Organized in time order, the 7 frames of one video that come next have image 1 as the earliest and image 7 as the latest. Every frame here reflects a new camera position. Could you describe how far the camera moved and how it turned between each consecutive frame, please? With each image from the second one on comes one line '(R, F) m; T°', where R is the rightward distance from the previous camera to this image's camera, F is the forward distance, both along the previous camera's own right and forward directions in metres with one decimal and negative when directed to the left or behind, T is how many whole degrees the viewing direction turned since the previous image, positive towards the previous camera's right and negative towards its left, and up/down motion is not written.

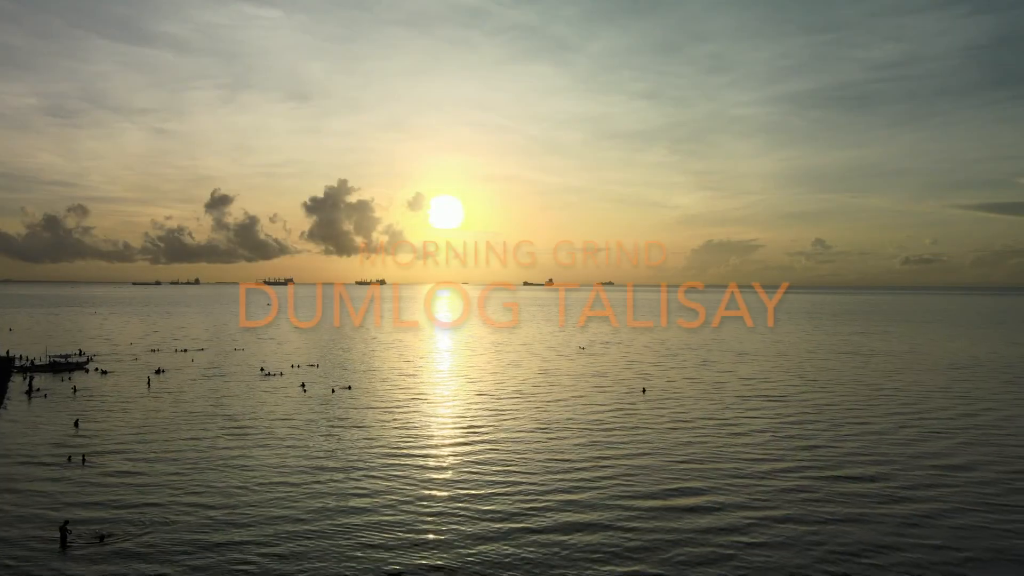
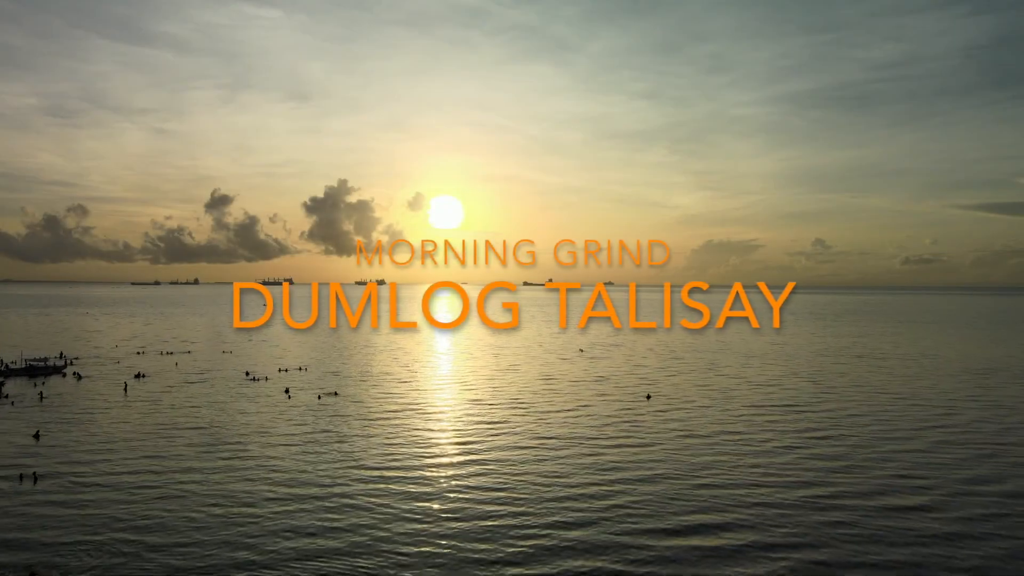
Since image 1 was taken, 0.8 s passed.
(+0.1, +3.0) m; 0°
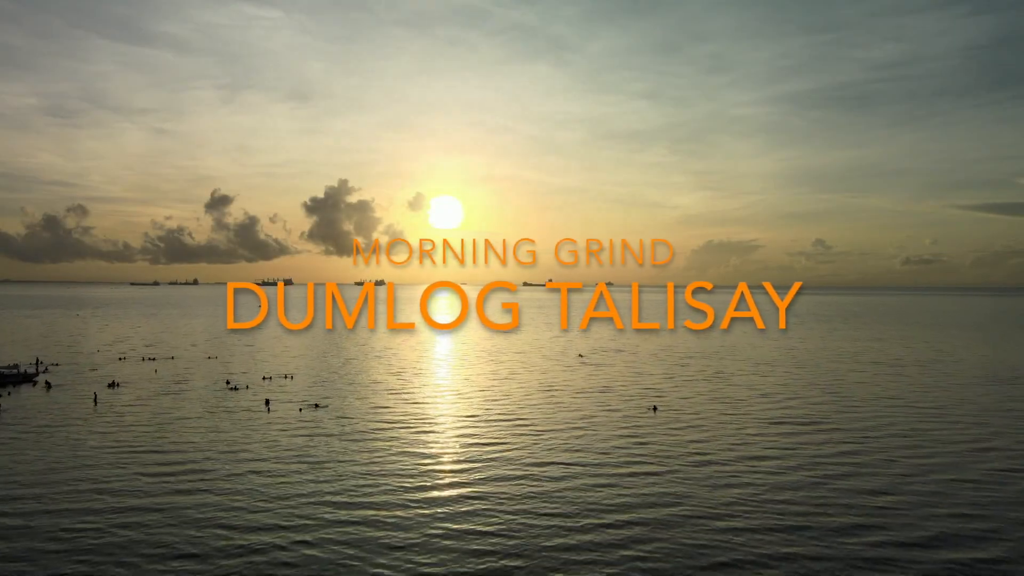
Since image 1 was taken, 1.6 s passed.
(+0.1, +3.6) m; 0°
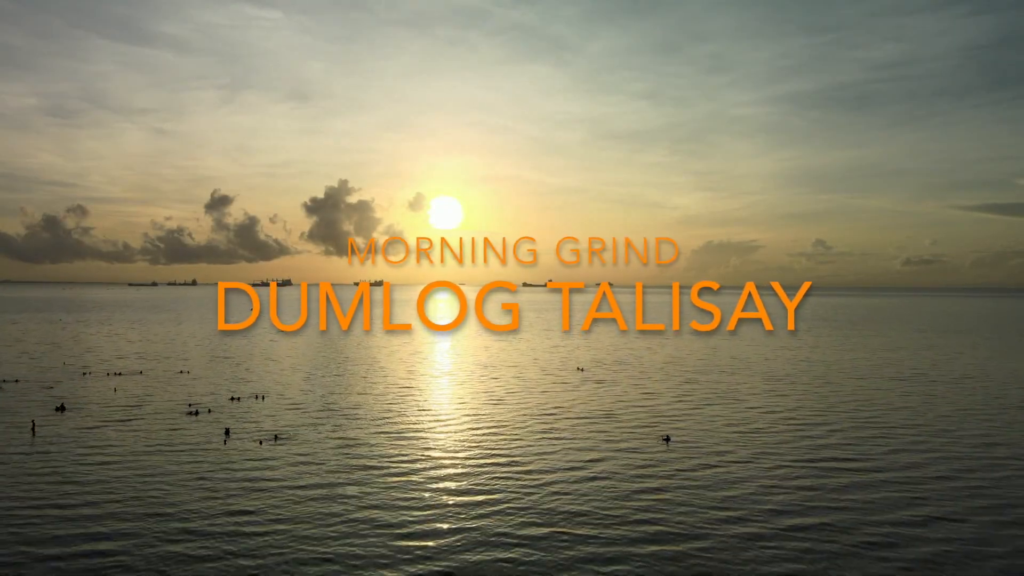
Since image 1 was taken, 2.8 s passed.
(-0.2, +4.7) m; 0°
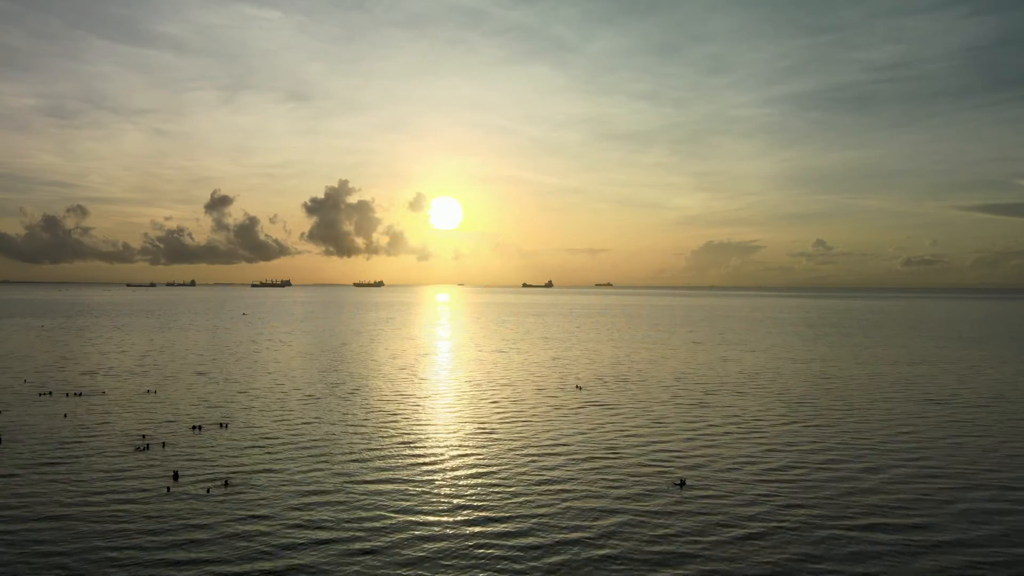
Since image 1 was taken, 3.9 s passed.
(+0.2, +4.1) m; 0°
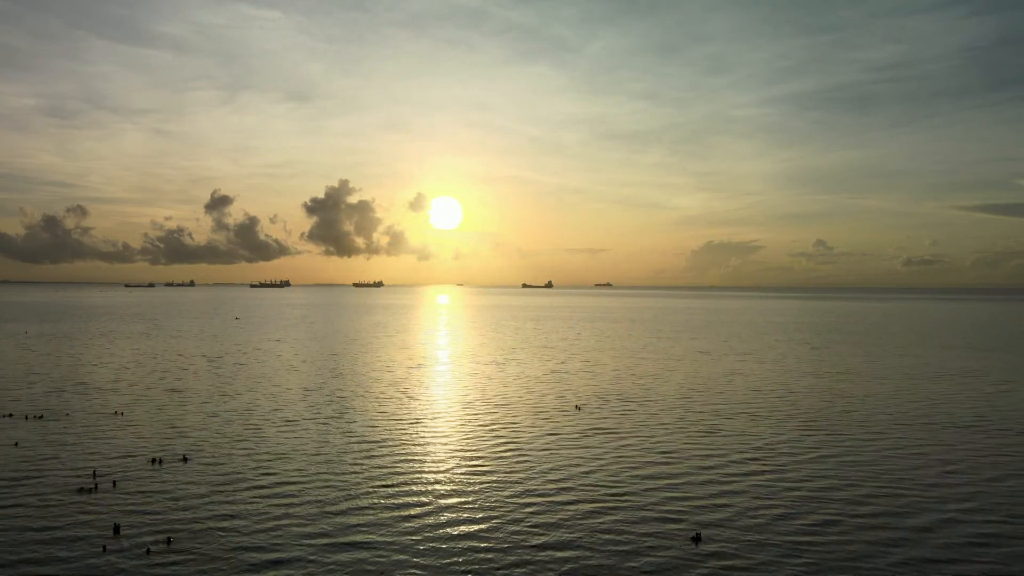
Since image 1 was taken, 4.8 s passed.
(+0.3, +3.4) m; 0°
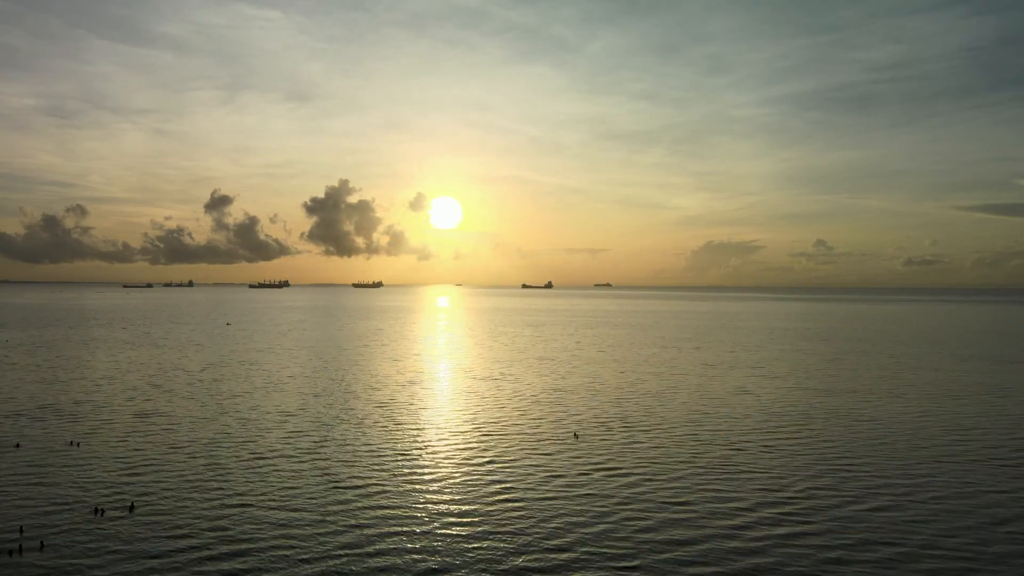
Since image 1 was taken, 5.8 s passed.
(+0.3, +3.5) m; 0°
